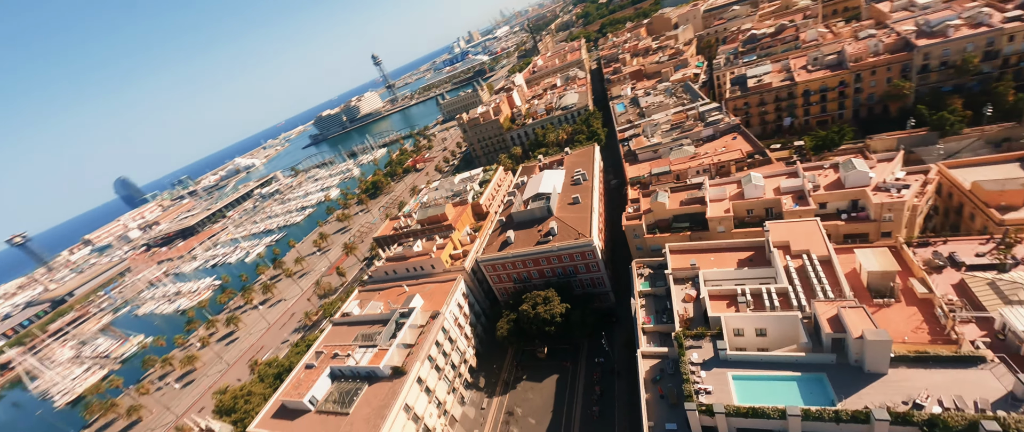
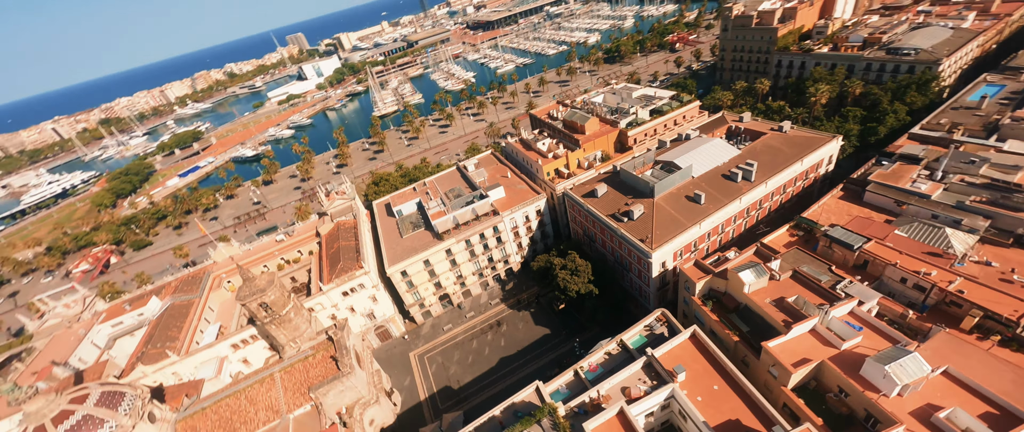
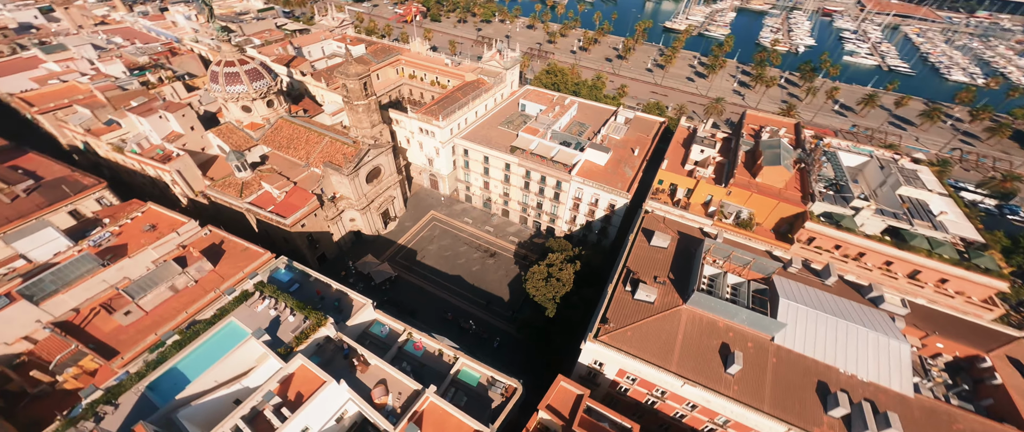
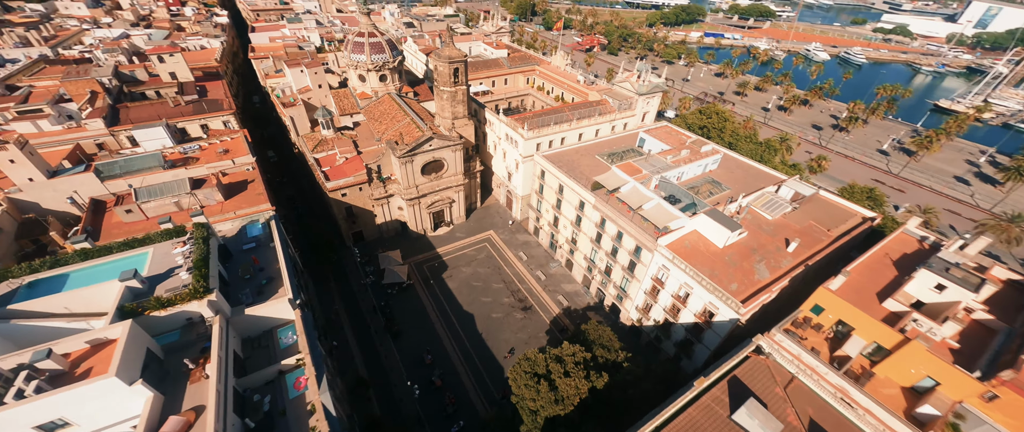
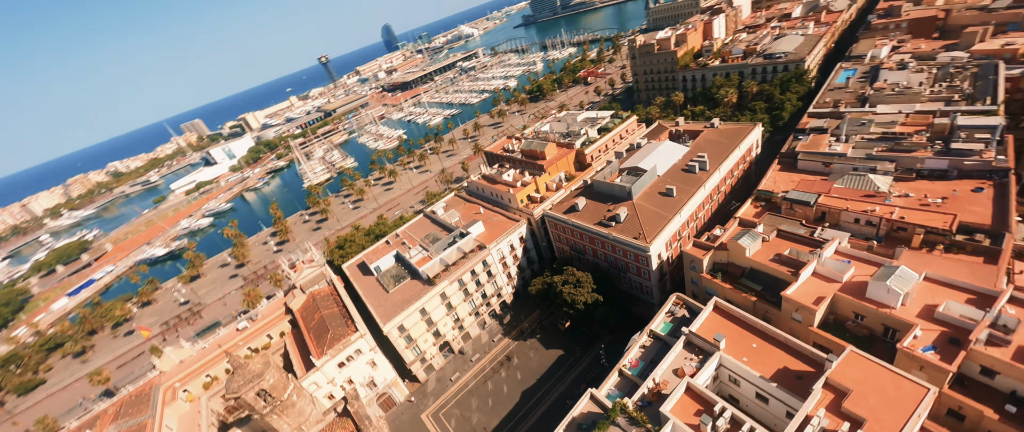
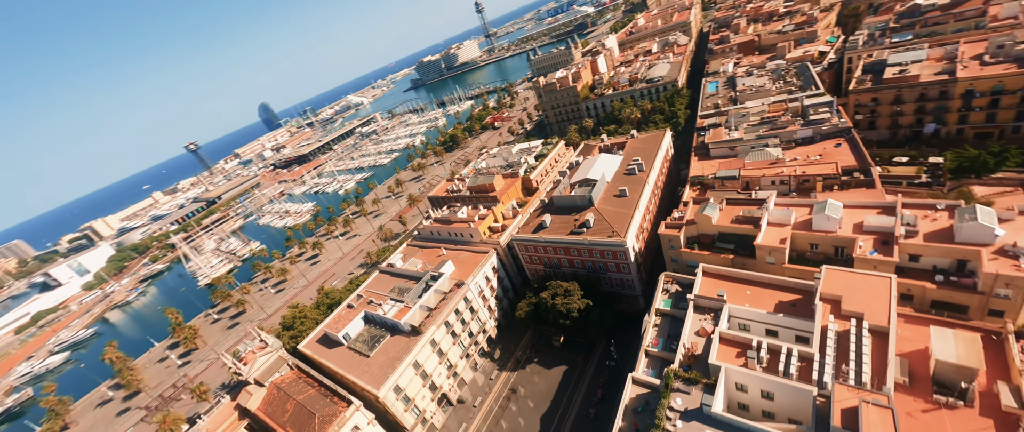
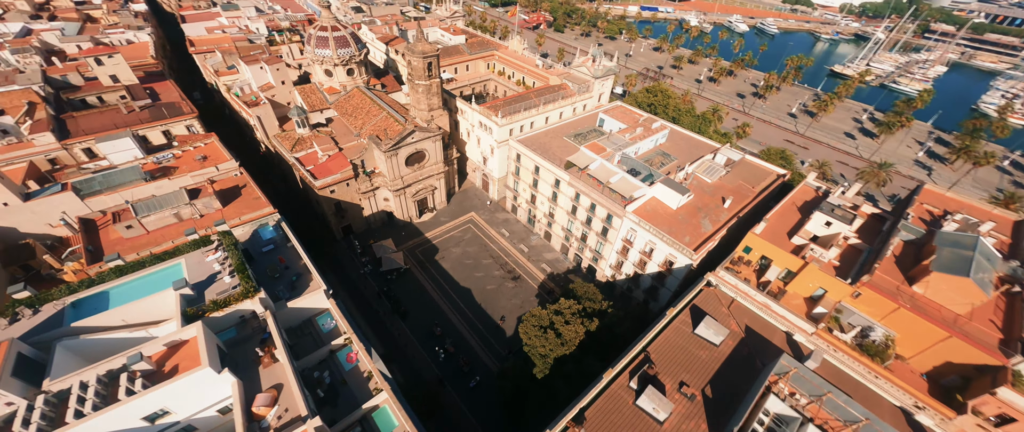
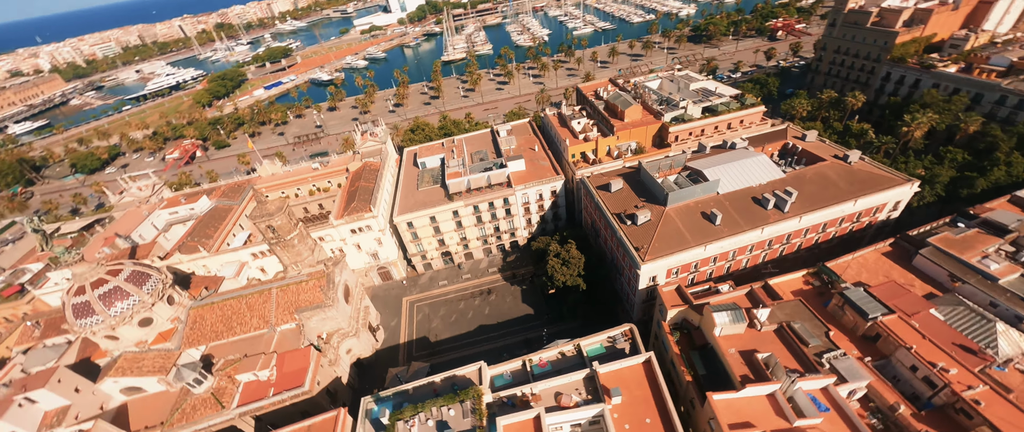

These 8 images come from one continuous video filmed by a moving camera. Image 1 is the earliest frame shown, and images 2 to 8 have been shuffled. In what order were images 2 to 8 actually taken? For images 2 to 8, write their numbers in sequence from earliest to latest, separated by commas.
6, 5, 2, 8, 3, 7, 4
